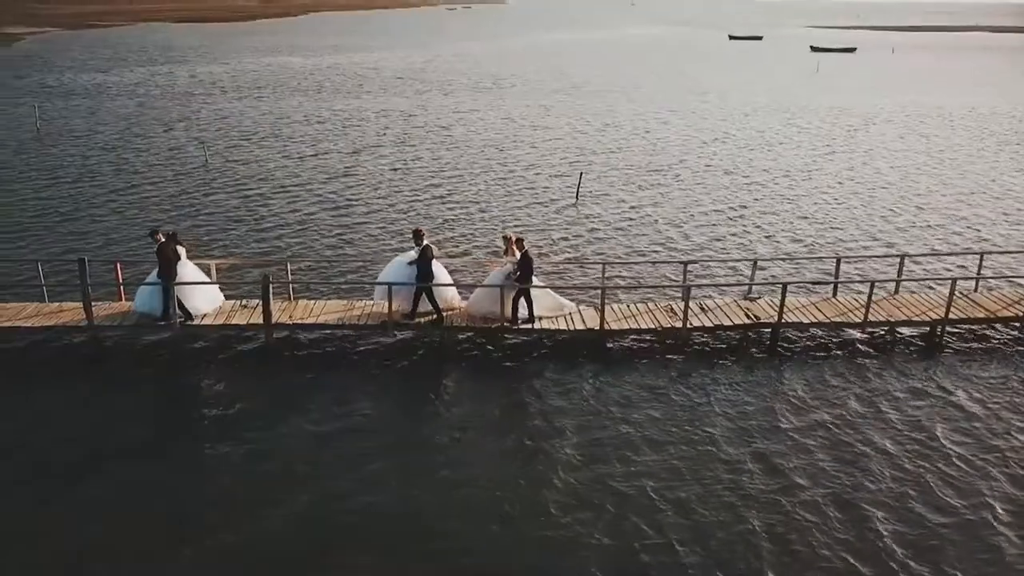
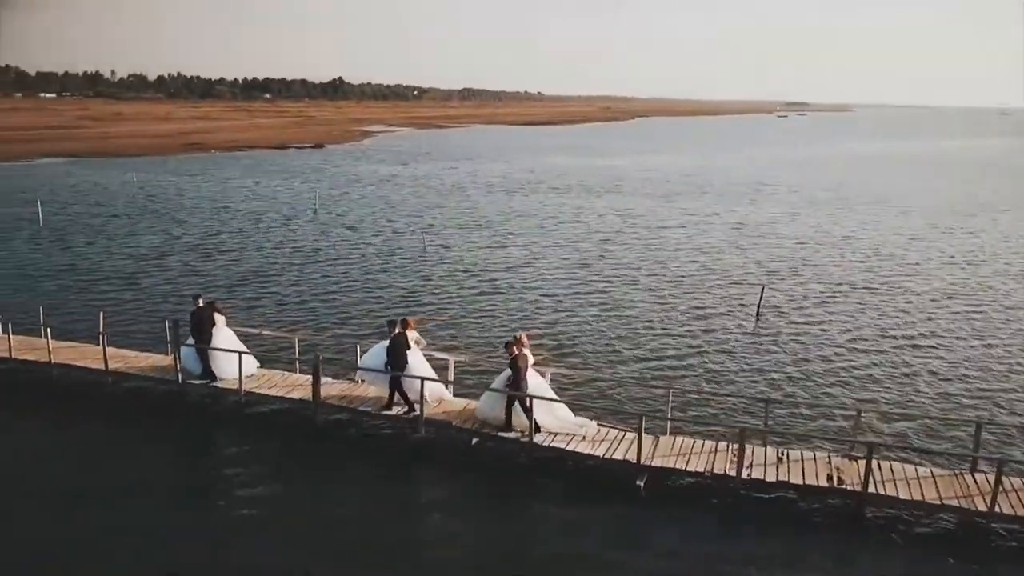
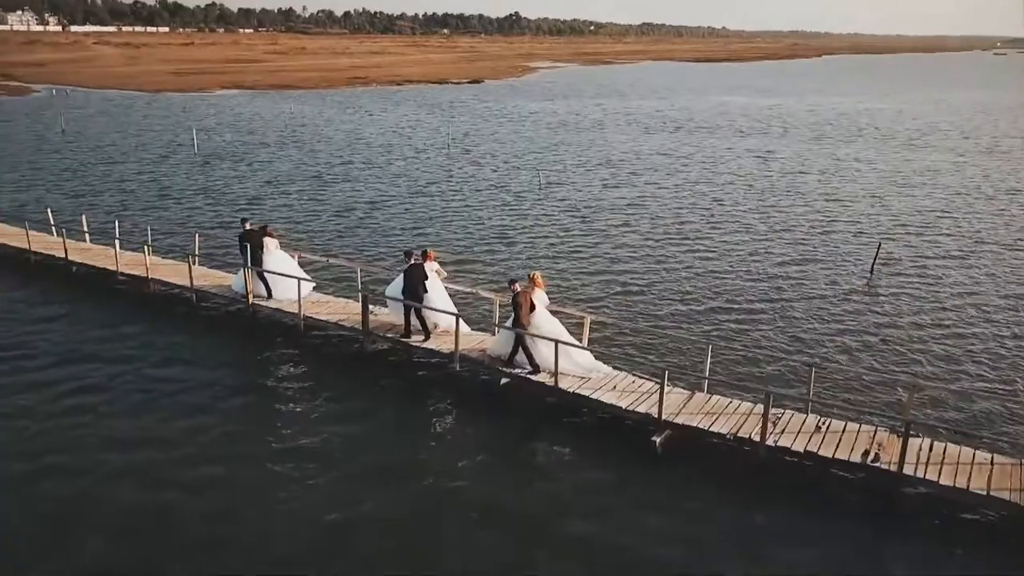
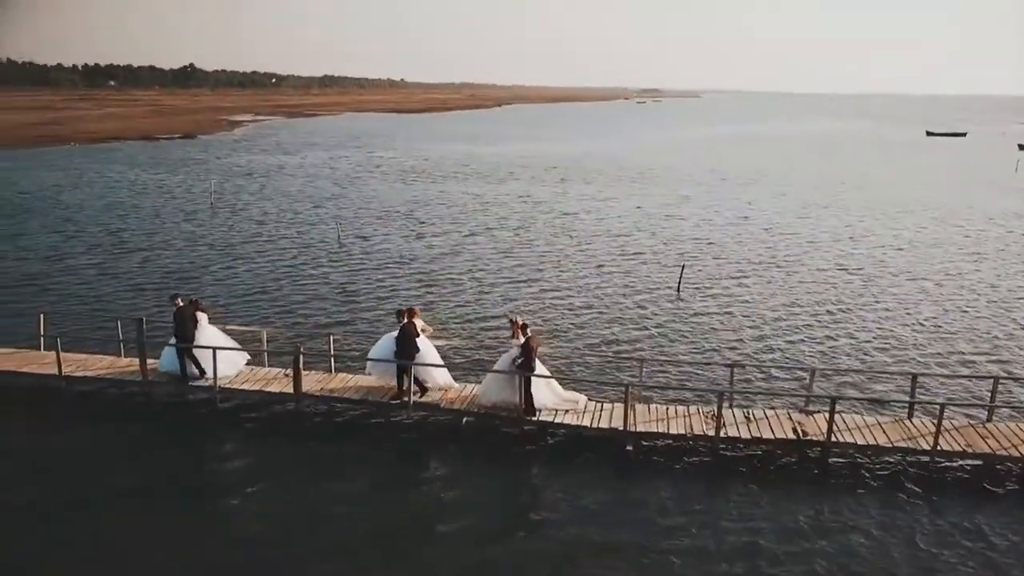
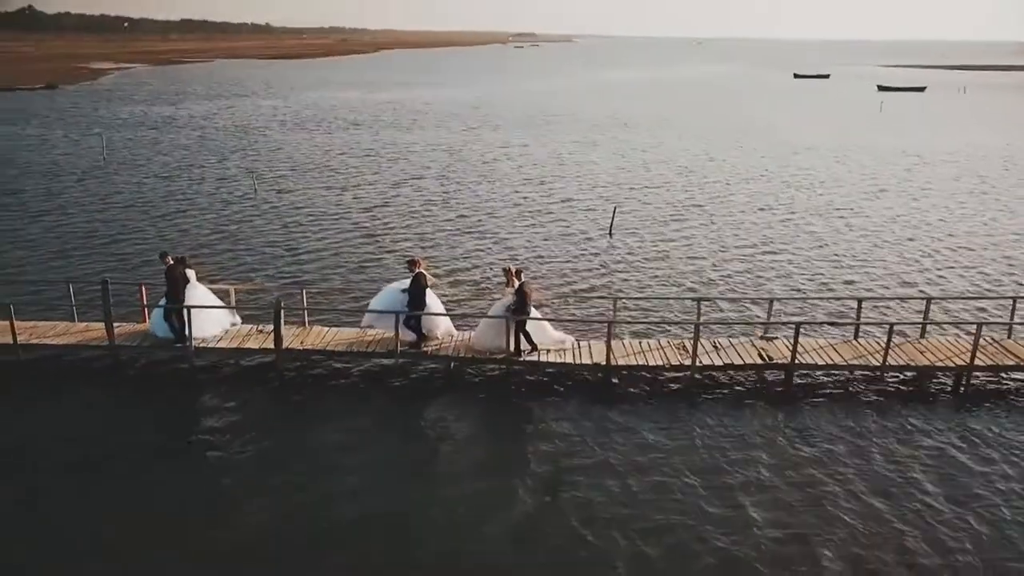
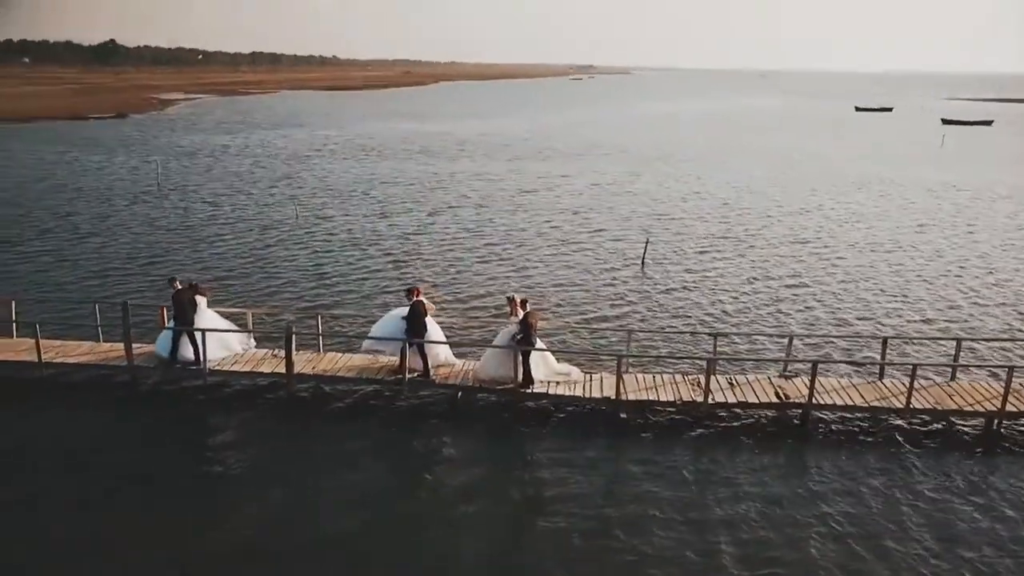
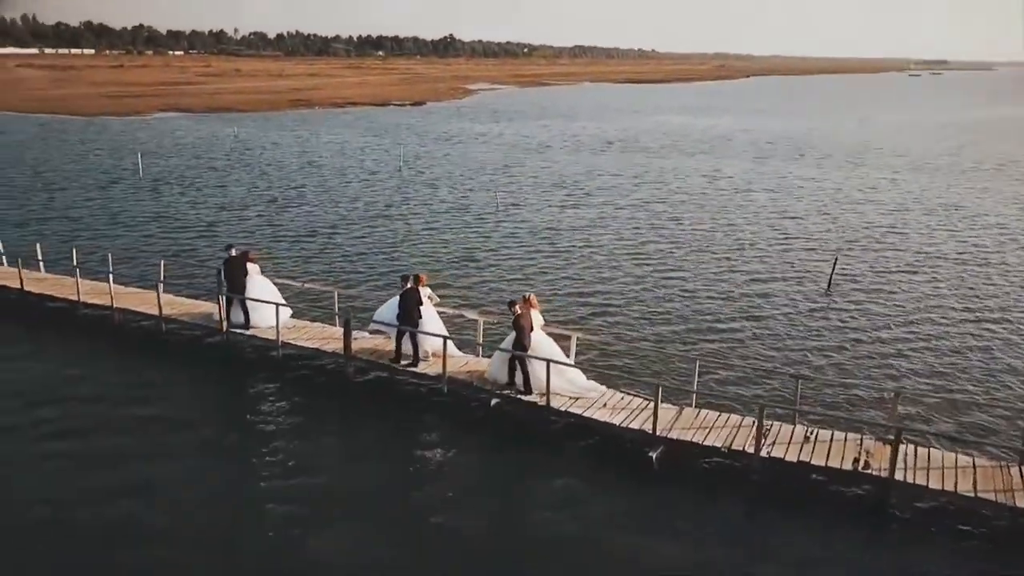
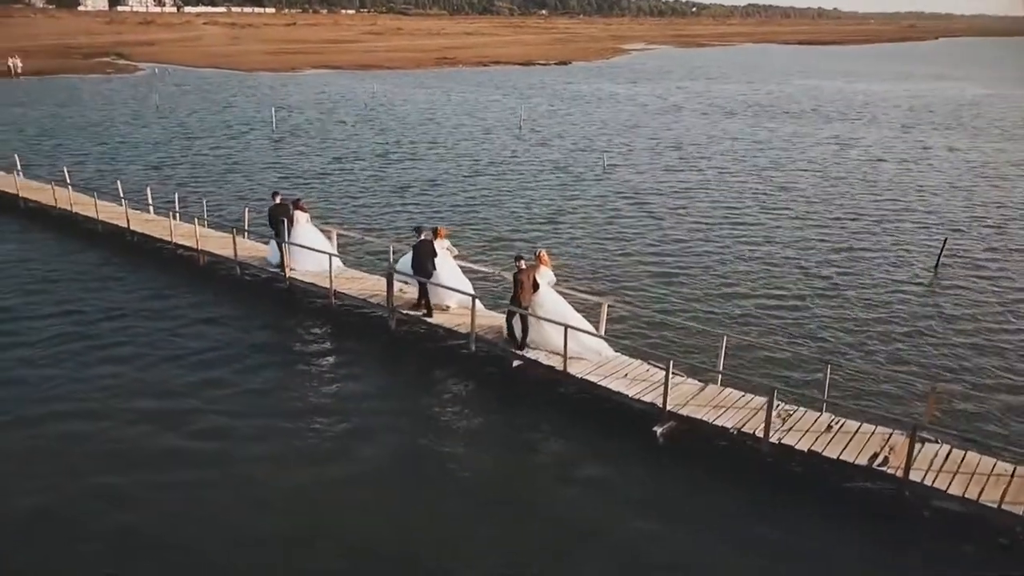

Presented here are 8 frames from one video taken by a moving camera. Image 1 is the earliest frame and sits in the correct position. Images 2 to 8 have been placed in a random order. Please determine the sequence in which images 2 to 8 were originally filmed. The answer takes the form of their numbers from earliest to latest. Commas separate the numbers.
5, 6, 4, 2, 7, 3, 8
